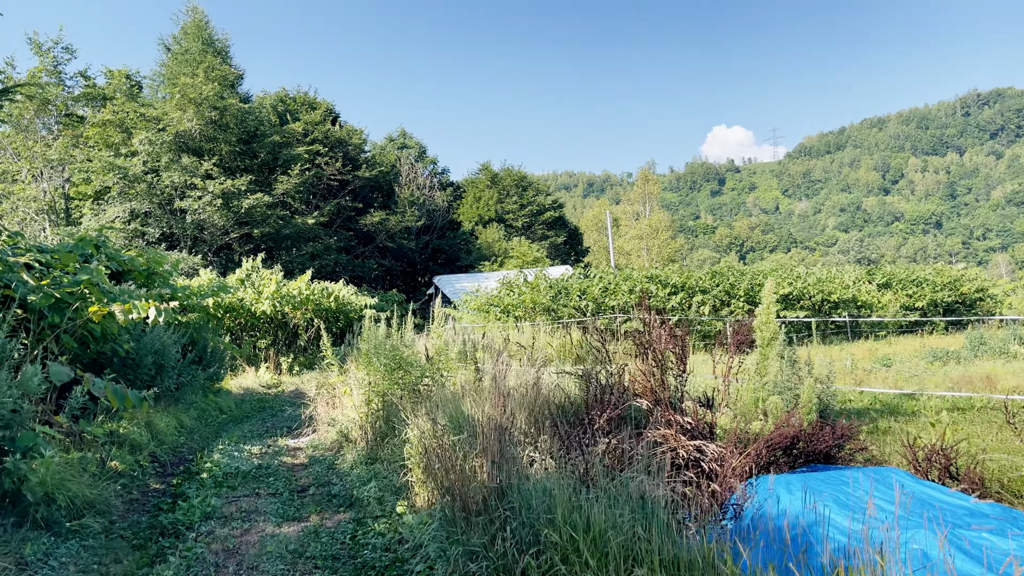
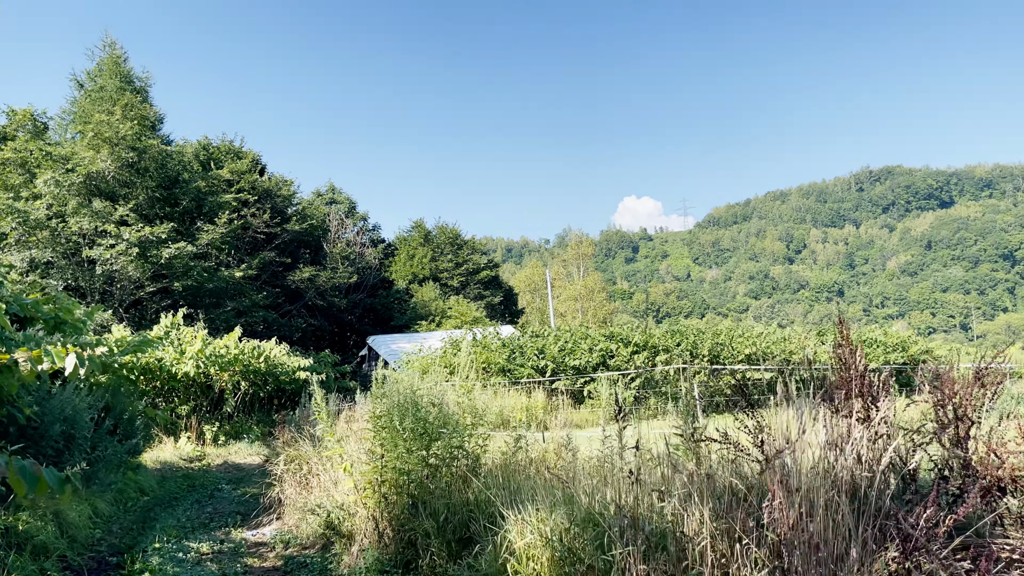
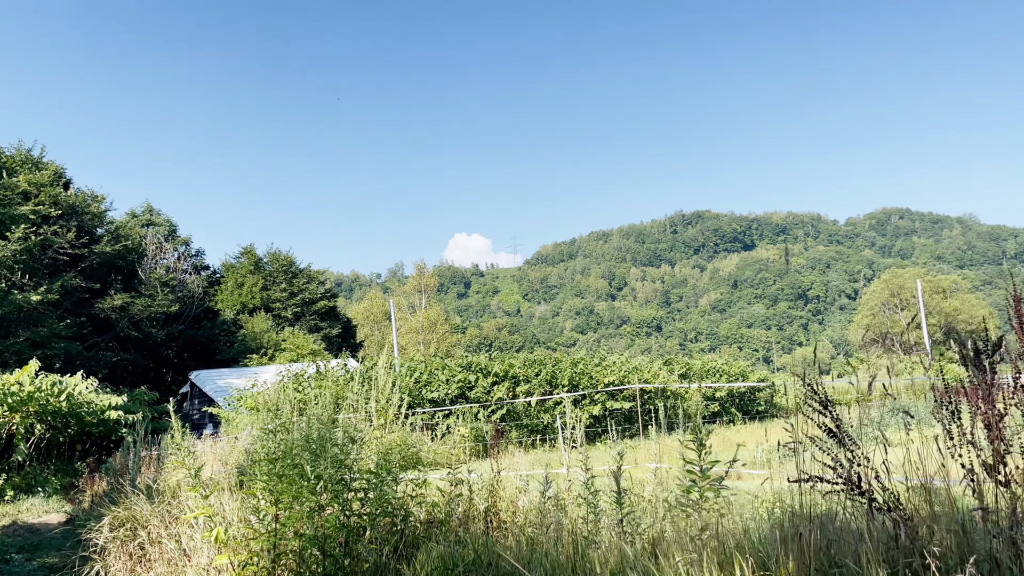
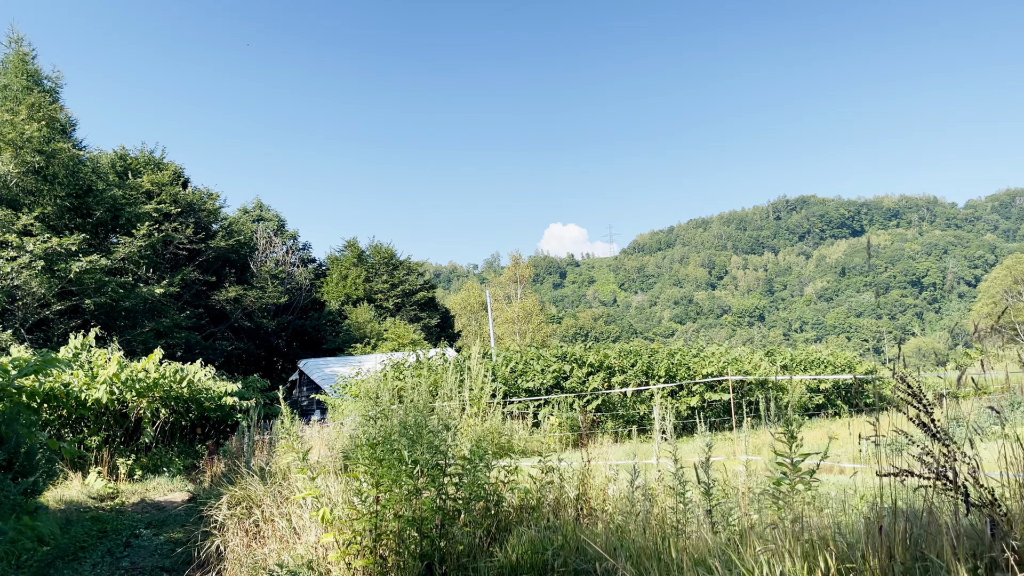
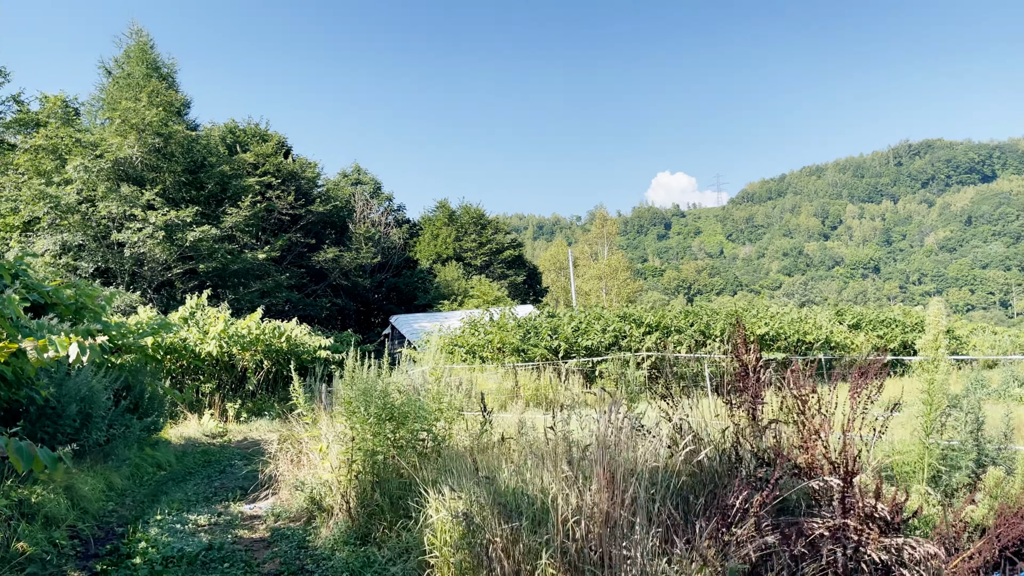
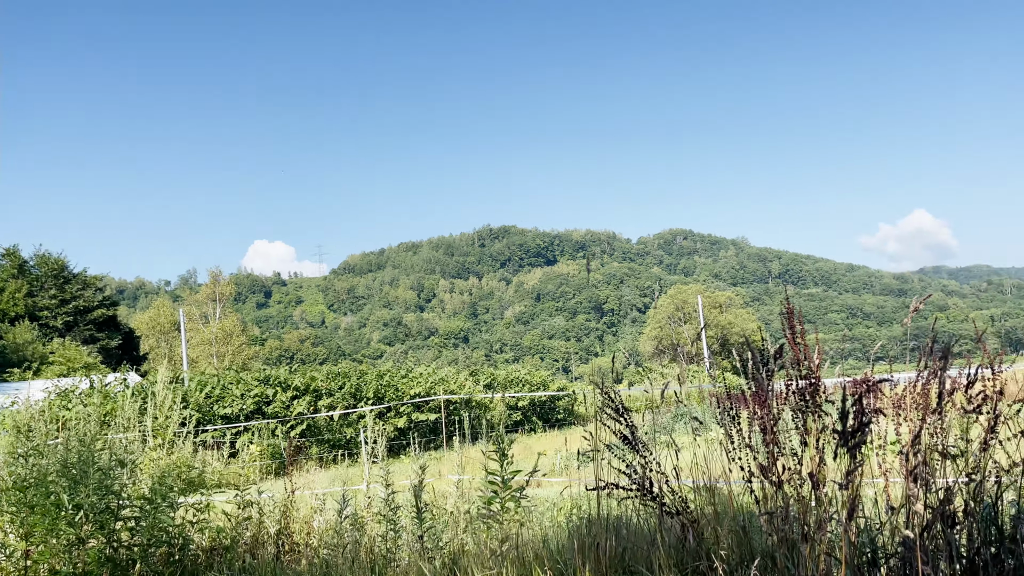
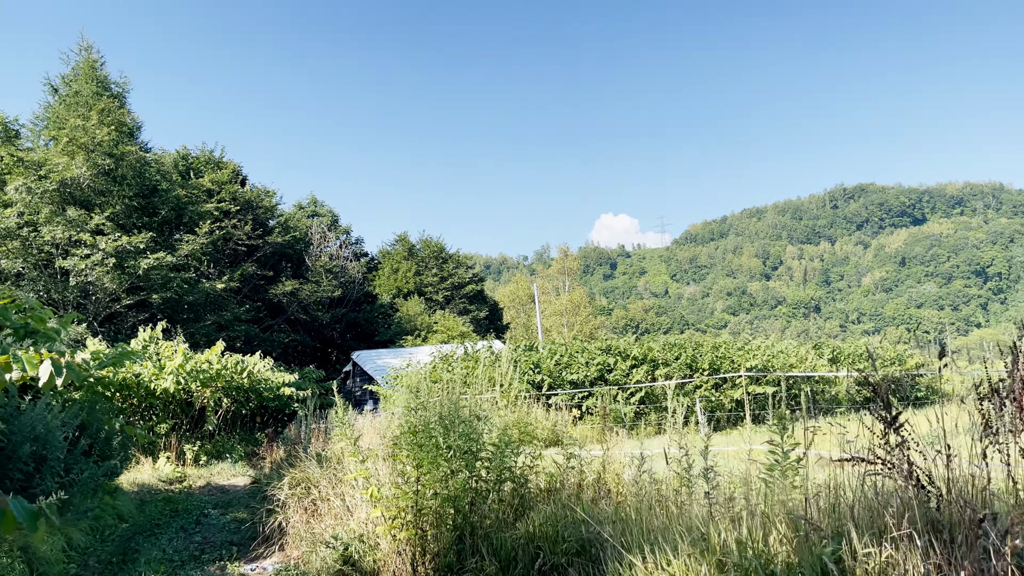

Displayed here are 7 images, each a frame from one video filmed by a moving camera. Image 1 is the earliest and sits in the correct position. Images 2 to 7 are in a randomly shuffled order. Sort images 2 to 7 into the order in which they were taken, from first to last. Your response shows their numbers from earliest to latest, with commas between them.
5, 2, 7, 4, 3, 6
